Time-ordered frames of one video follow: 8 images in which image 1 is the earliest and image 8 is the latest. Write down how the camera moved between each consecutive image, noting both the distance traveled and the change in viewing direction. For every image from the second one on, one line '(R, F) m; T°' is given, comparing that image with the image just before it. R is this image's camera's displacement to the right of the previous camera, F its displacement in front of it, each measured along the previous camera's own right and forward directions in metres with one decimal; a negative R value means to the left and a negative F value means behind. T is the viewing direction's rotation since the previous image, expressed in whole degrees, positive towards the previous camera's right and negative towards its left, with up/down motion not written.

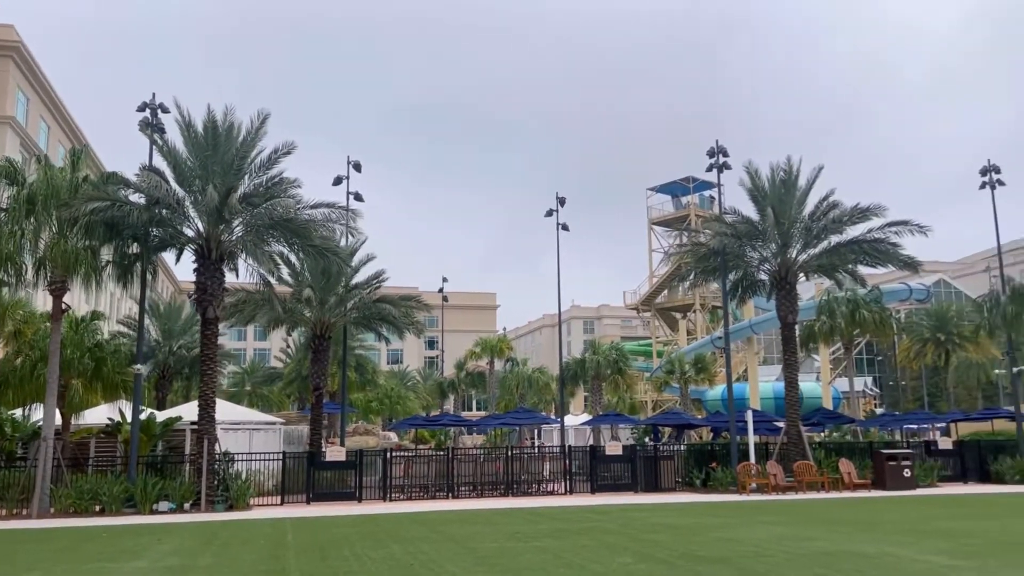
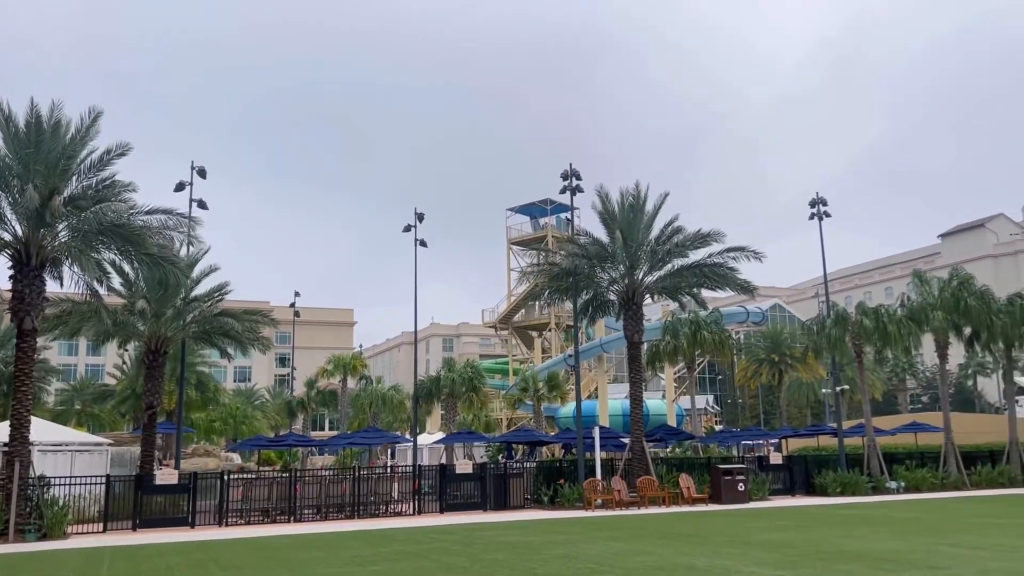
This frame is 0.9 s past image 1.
(+0.3, +0.2) m; +9°
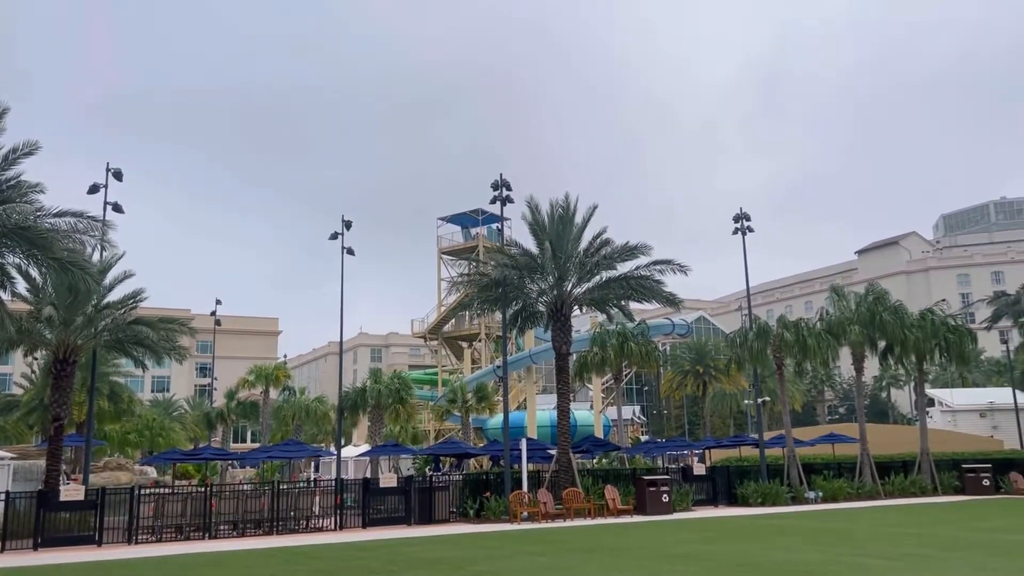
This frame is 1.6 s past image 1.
(+0.1, +0.2) m; +5°
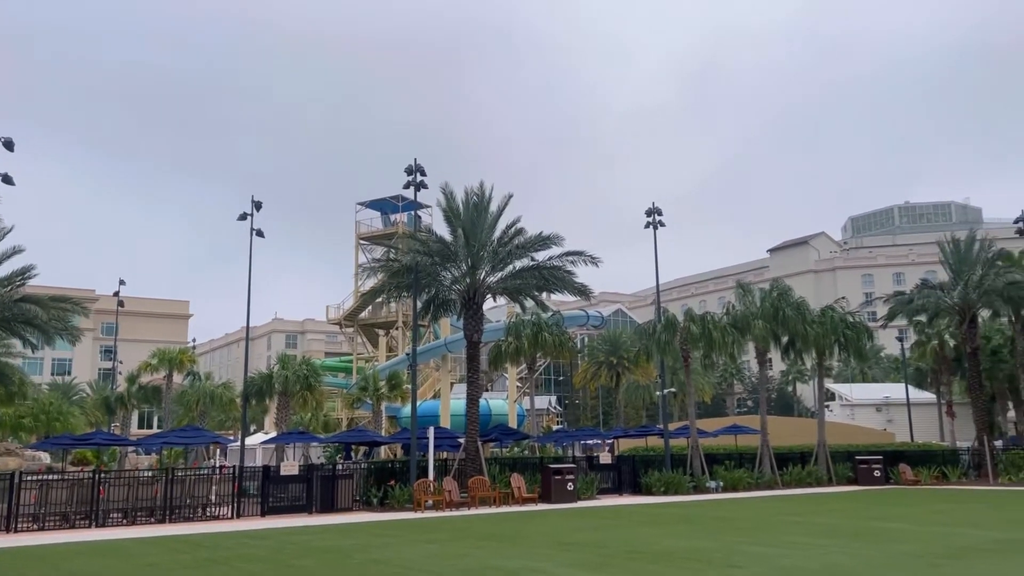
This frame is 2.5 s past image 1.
(+0.4, +0.1) m; +5°
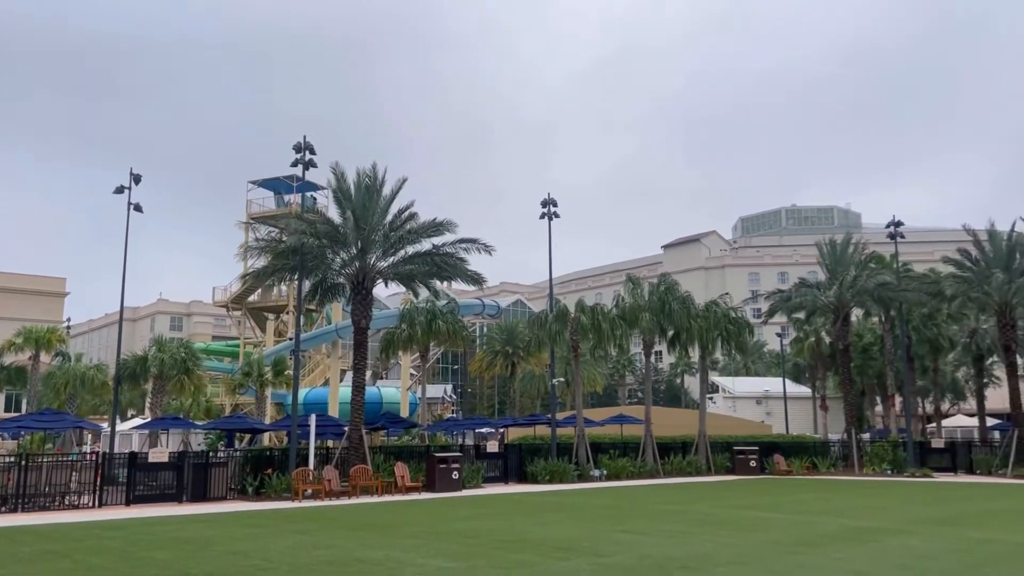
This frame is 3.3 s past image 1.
(+0.3, +0.3) m; +7°
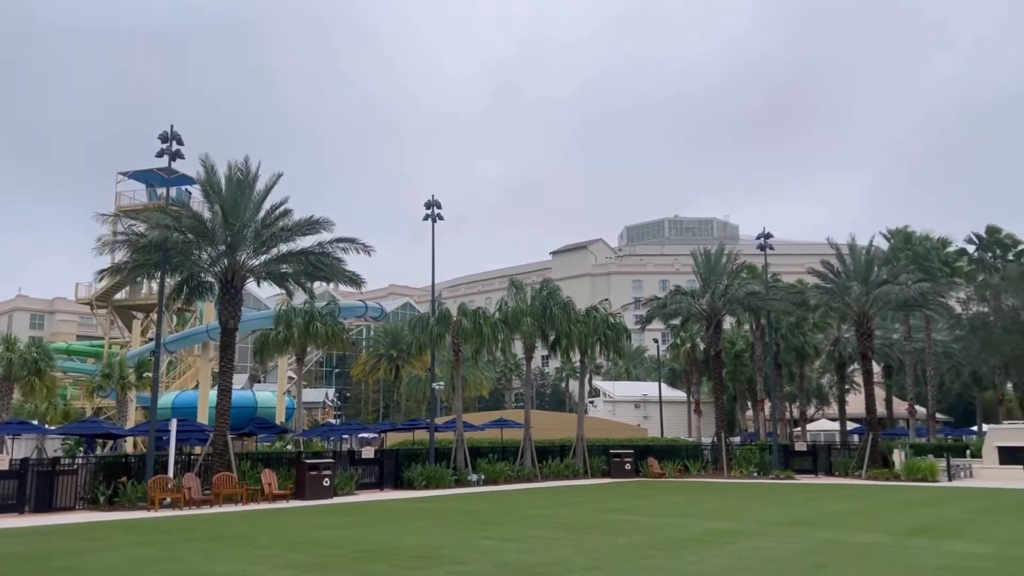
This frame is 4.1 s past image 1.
(+0.4, +0.3) m; +7°
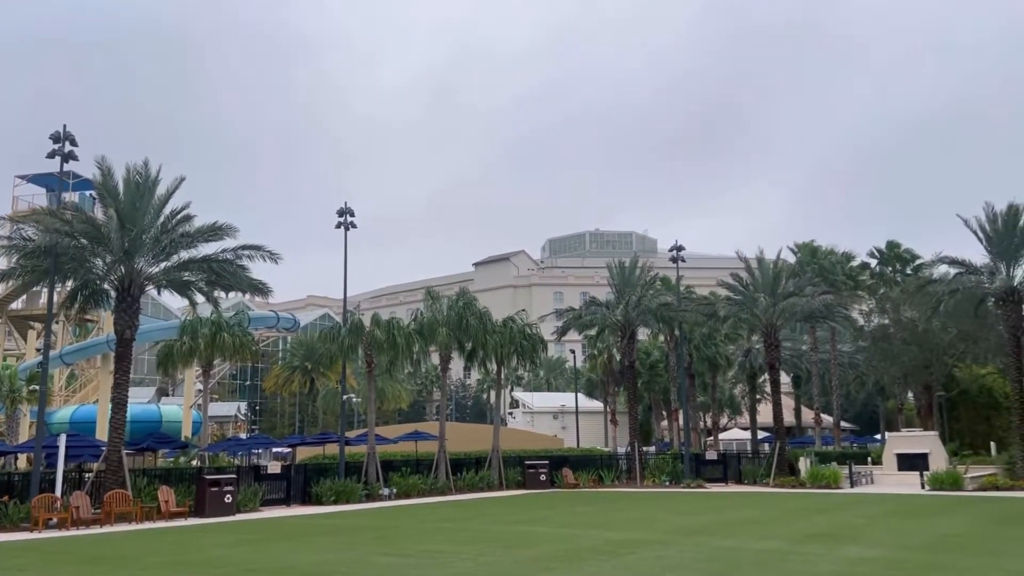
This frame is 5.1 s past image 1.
(+0.4, +0.2) m; +5°
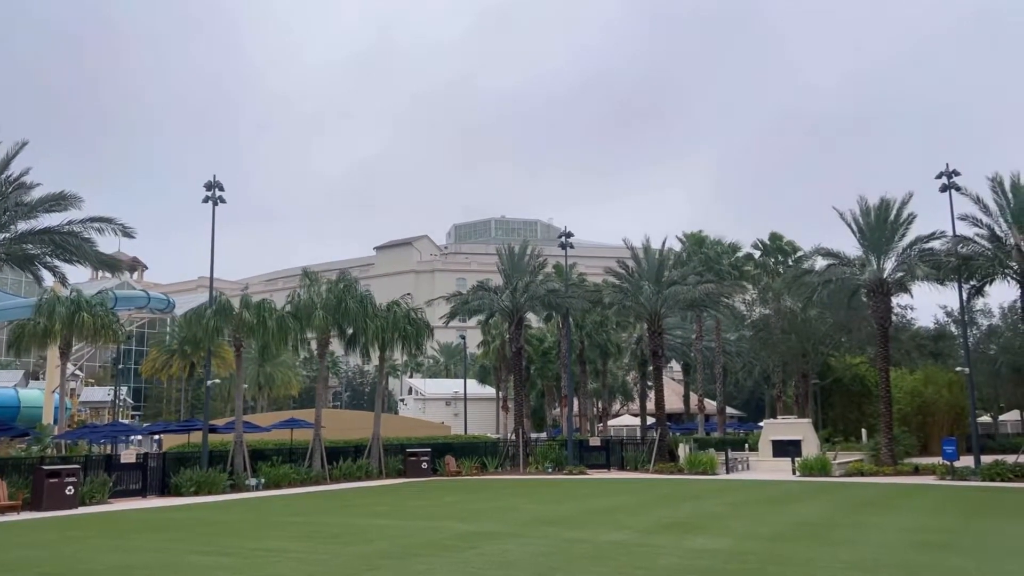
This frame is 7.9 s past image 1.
(+1.0, +0.8) m; +6°
